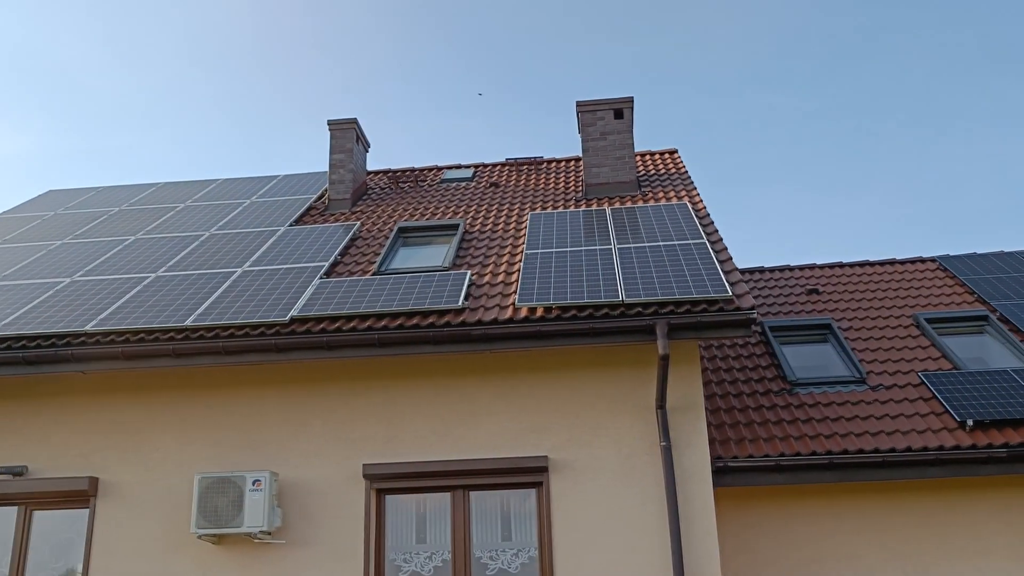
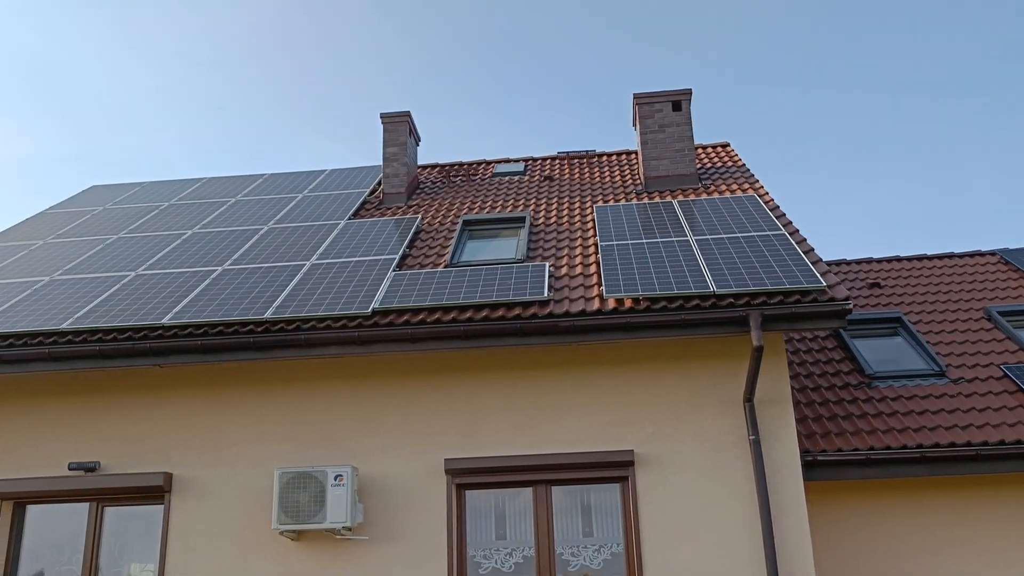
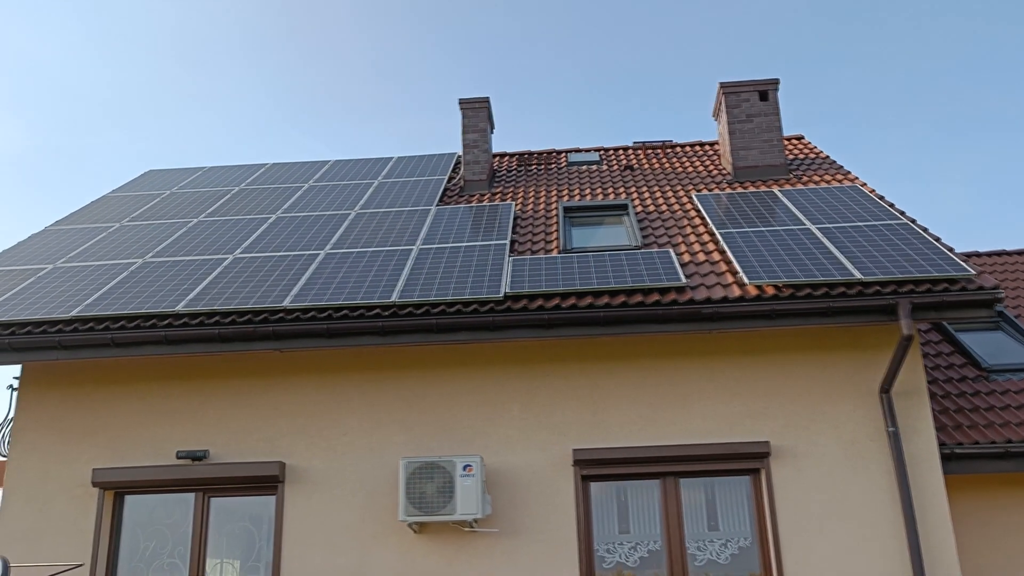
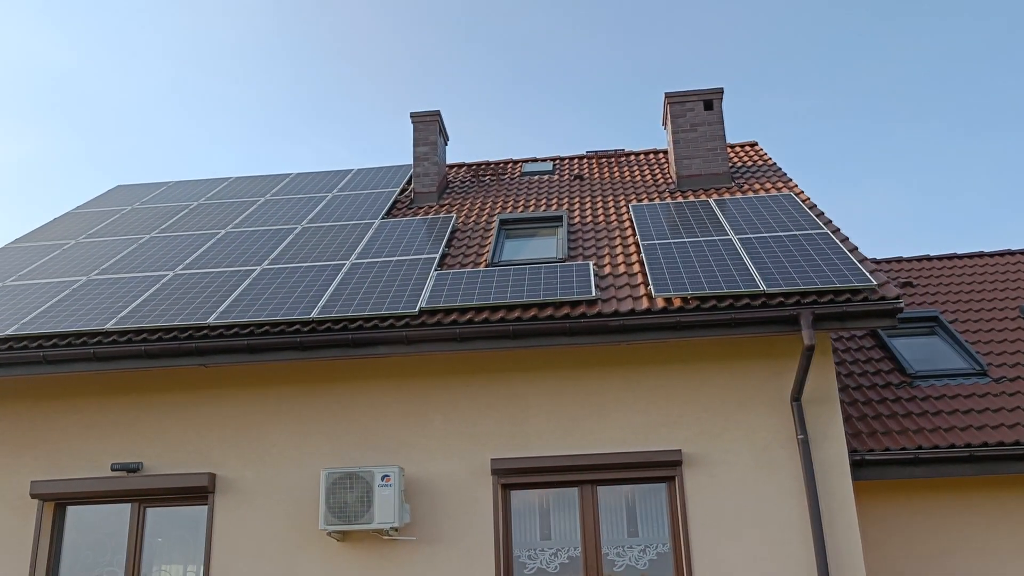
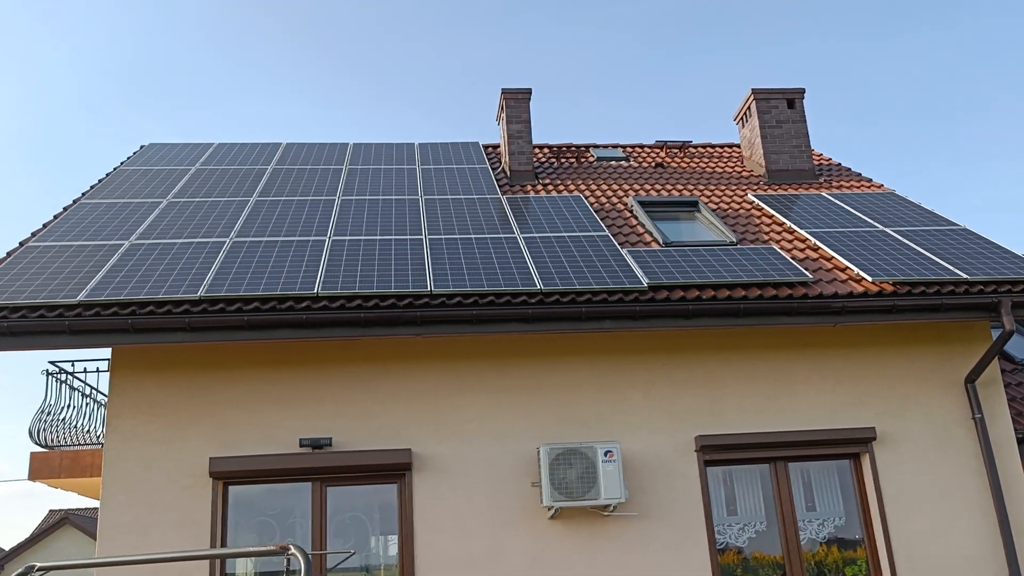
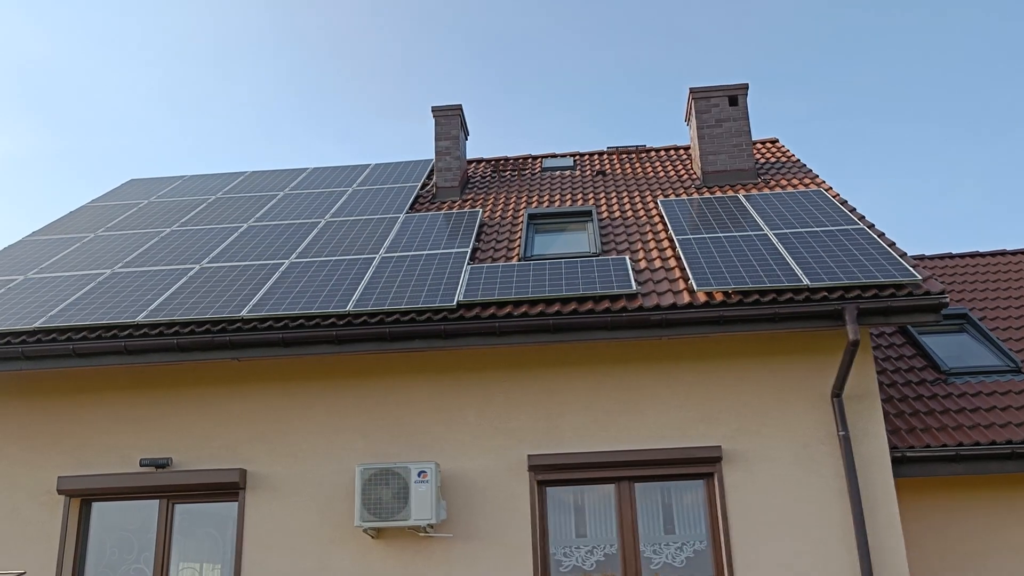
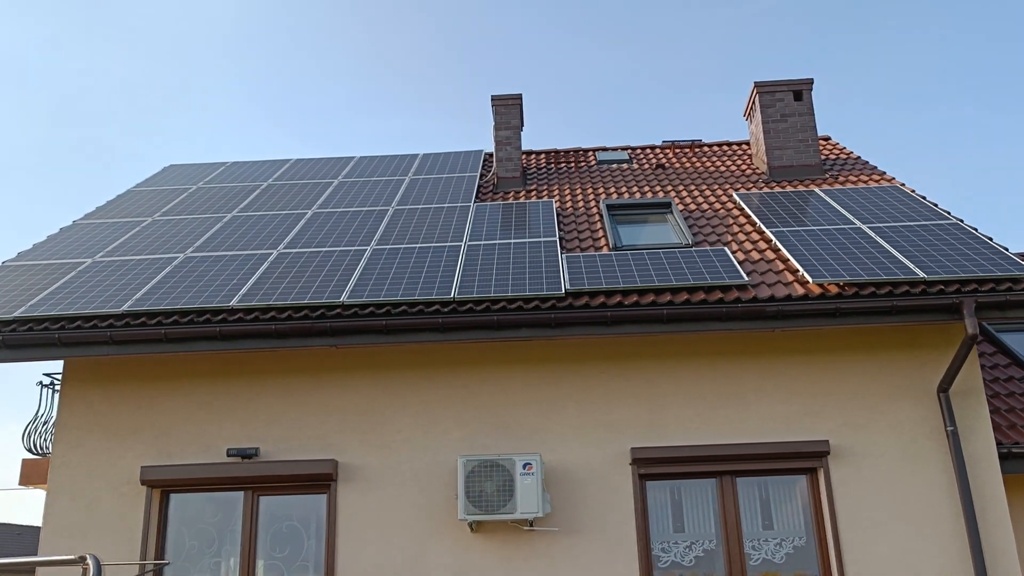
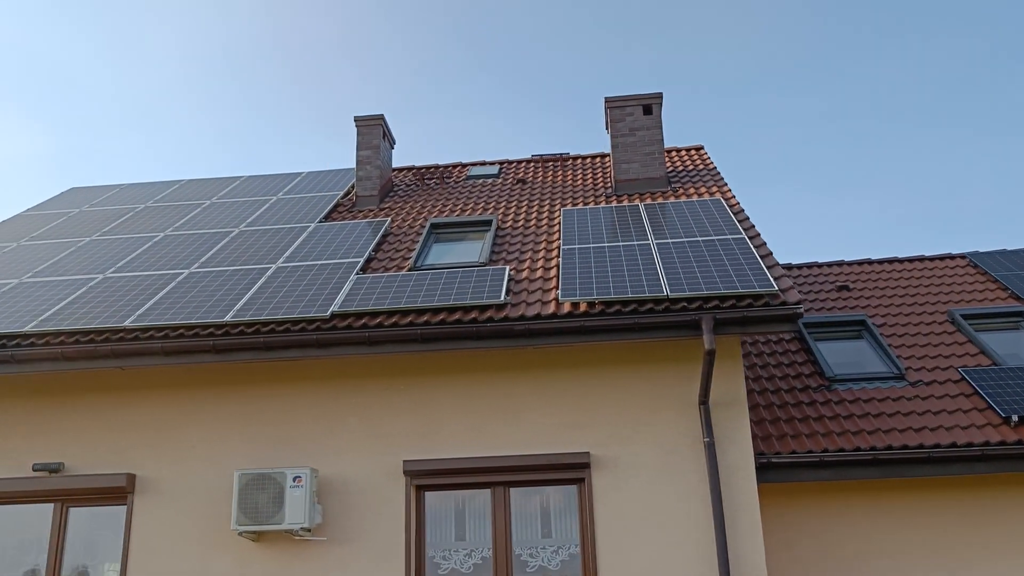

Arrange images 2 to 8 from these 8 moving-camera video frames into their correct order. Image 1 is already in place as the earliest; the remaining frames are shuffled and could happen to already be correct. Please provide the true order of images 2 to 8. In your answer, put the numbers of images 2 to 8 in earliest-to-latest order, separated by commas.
8, 2, 4, 6, 3, 7, 5
